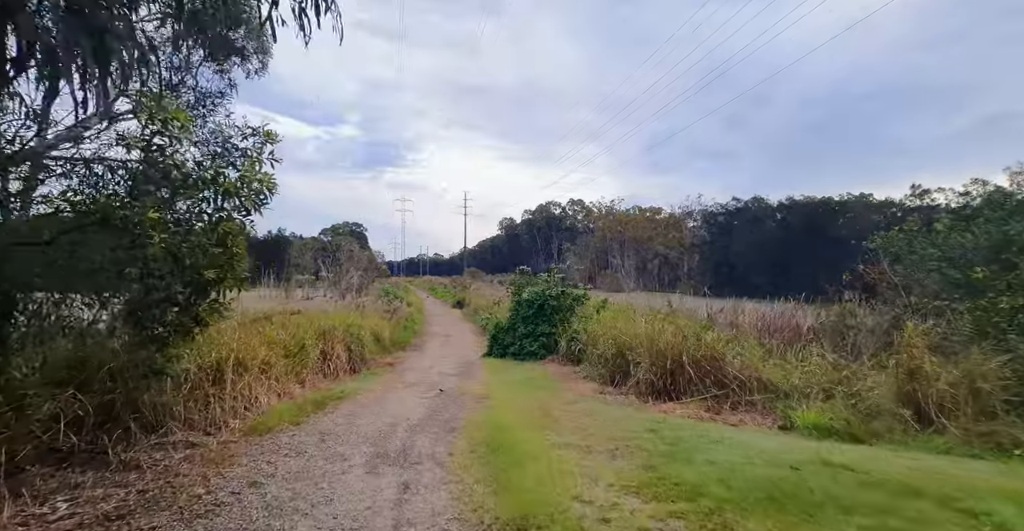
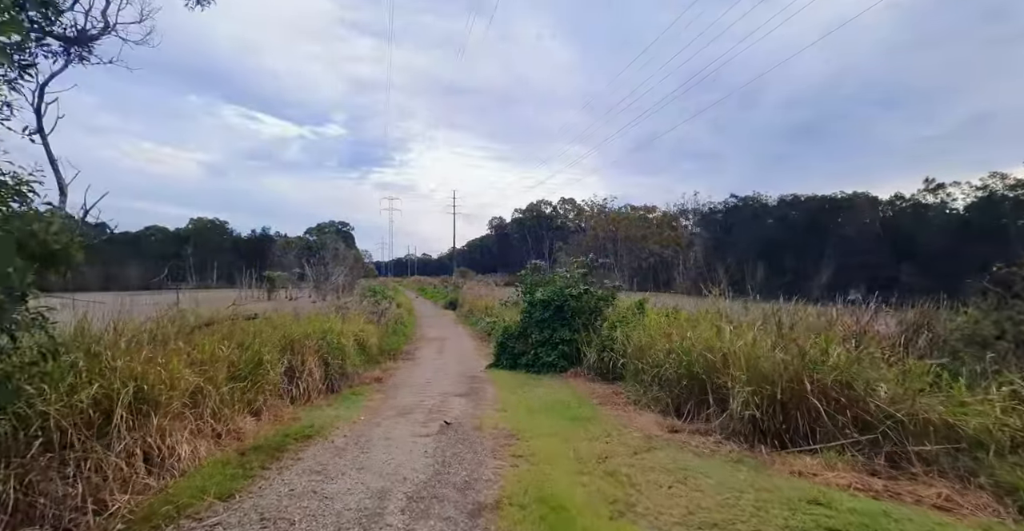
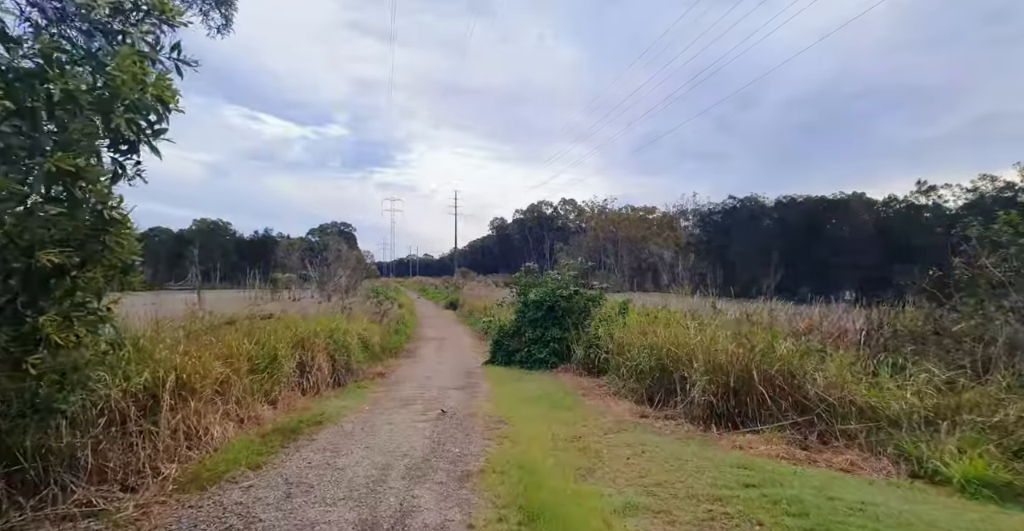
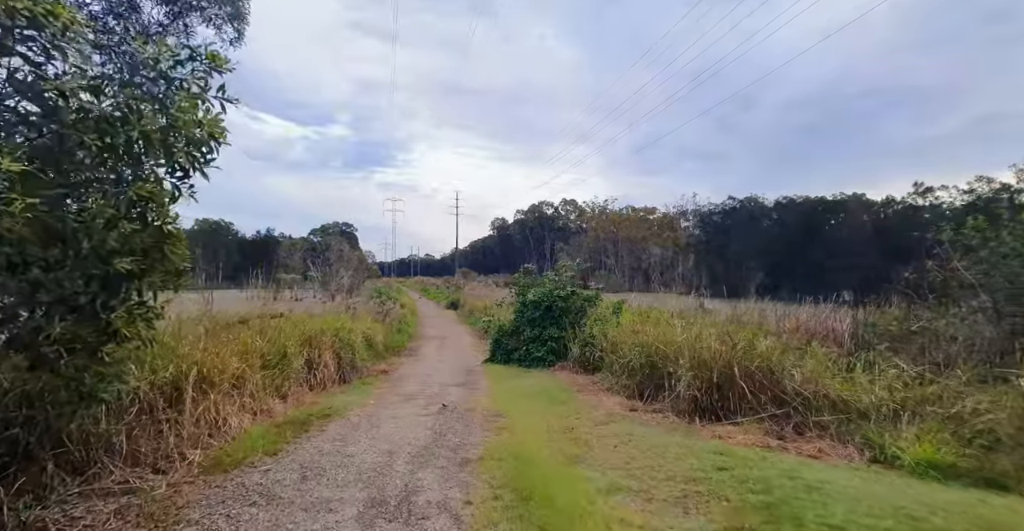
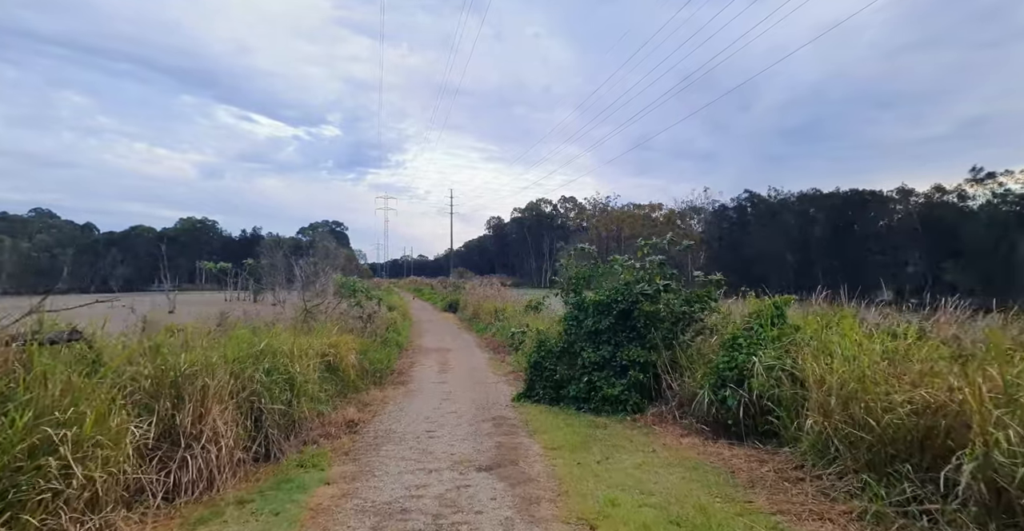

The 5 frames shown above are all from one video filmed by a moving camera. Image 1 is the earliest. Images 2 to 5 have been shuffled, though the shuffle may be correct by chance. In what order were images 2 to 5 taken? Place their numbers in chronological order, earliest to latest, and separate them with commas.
4, 3, 2, 5
